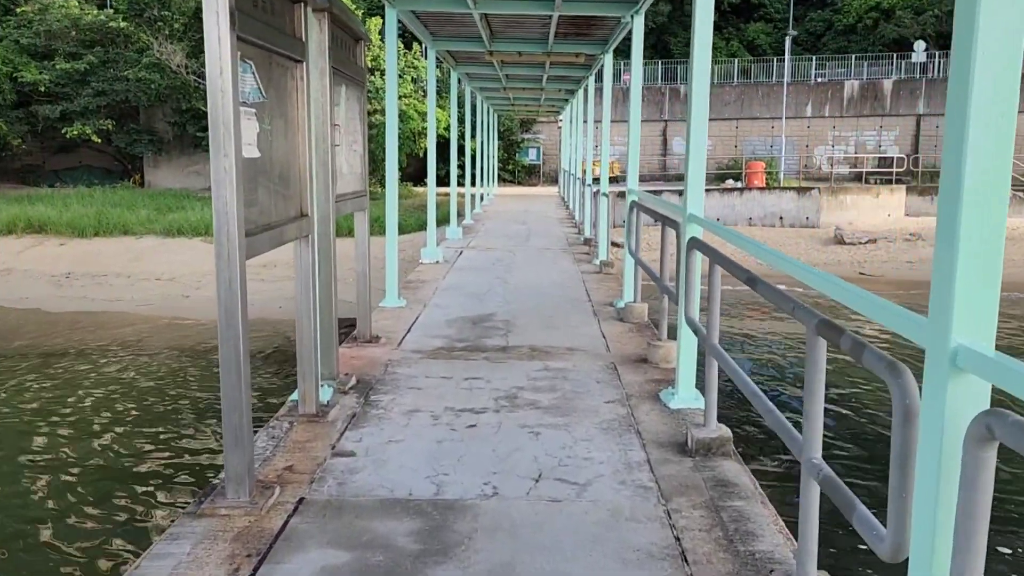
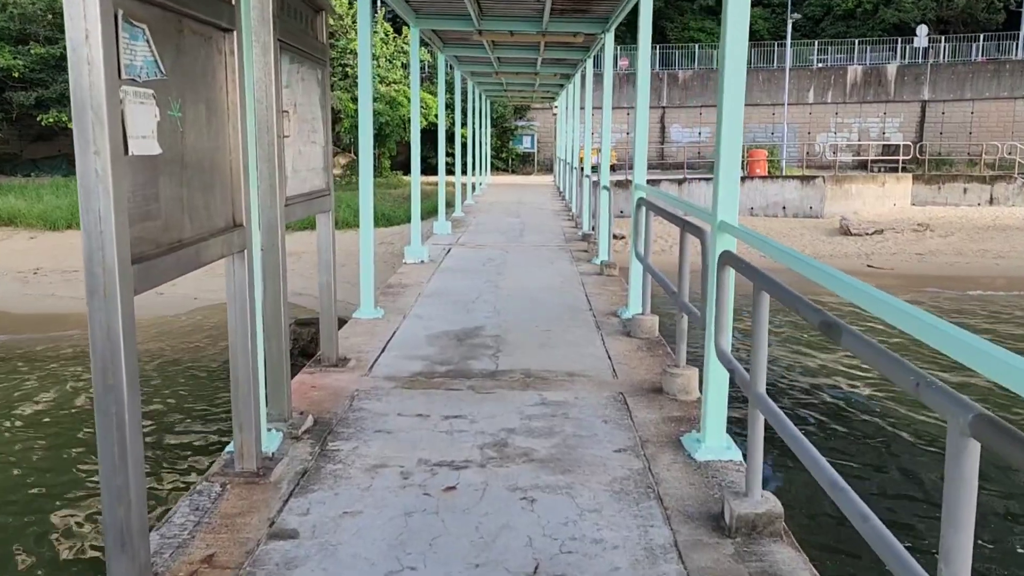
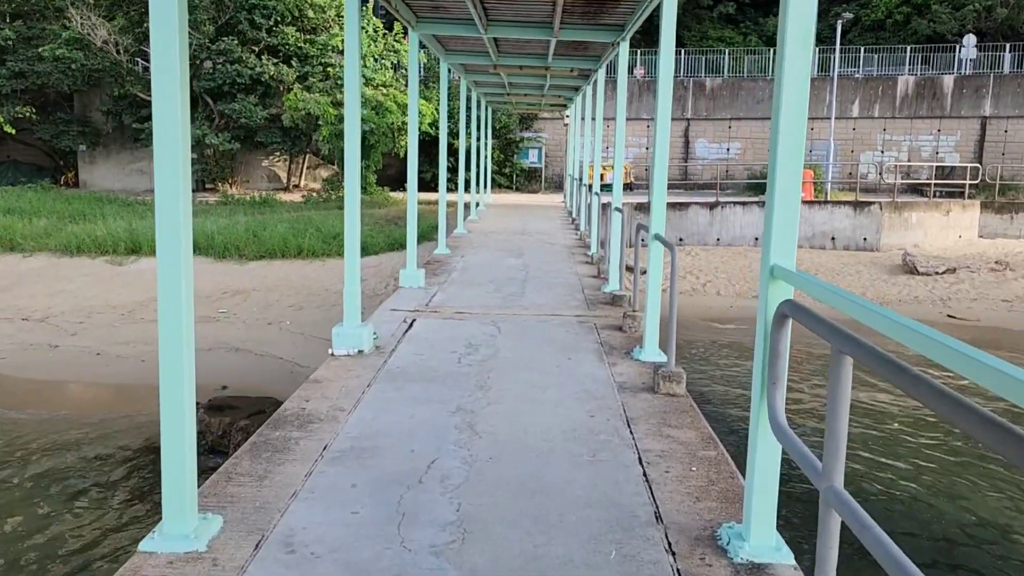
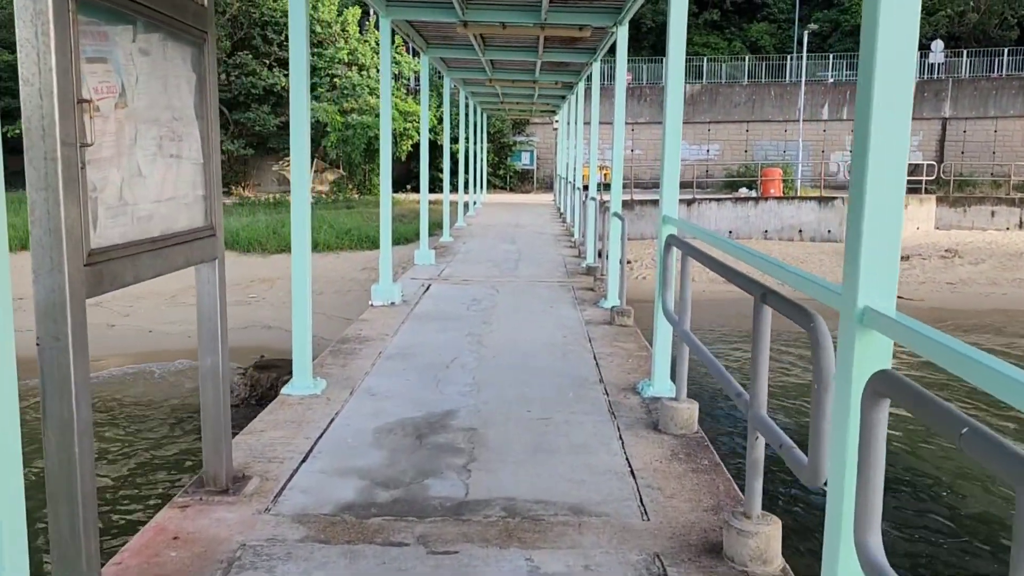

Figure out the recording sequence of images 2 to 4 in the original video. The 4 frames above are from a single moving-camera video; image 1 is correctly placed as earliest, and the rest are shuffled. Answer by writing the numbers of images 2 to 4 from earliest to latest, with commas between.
2, 4, 3
